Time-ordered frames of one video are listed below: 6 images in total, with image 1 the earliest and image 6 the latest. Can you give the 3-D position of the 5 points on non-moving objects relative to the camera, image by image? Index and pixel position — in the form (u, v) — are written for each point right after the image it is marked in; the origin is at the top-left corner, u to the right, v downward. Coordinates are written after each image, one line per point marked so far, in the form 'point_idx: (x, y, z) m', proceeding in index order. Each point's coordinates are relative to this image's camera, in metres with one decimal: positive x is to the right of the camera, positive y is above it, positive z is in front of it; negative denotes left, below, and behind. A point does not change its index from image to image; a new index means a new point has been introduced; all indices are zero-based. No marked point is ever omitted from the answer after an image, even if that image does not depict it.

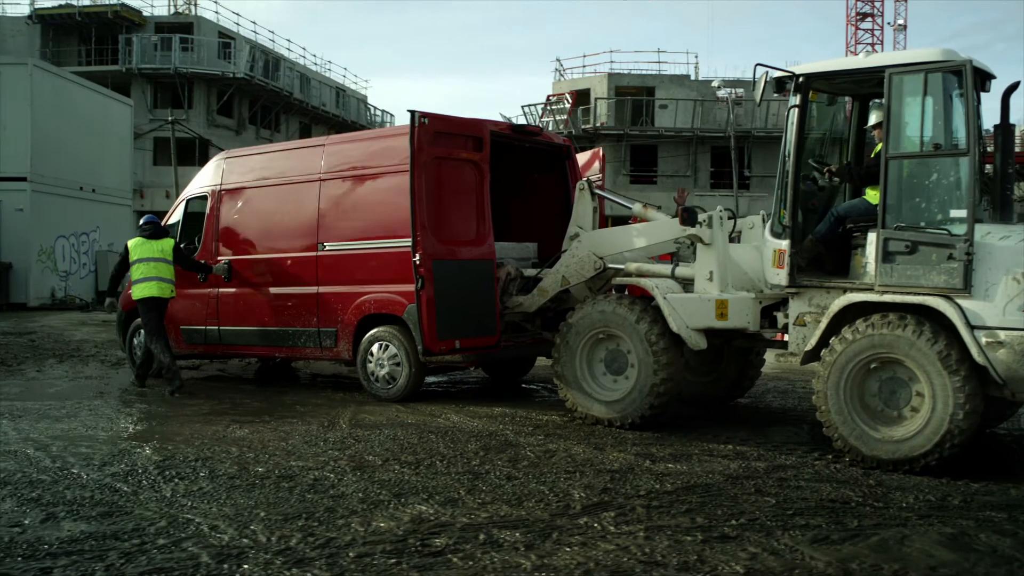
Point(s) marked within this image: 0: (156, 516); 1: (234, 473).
0: (-1.6, -1.0, +4.8) m
1: (-1.5, -1.0, +5.7) m
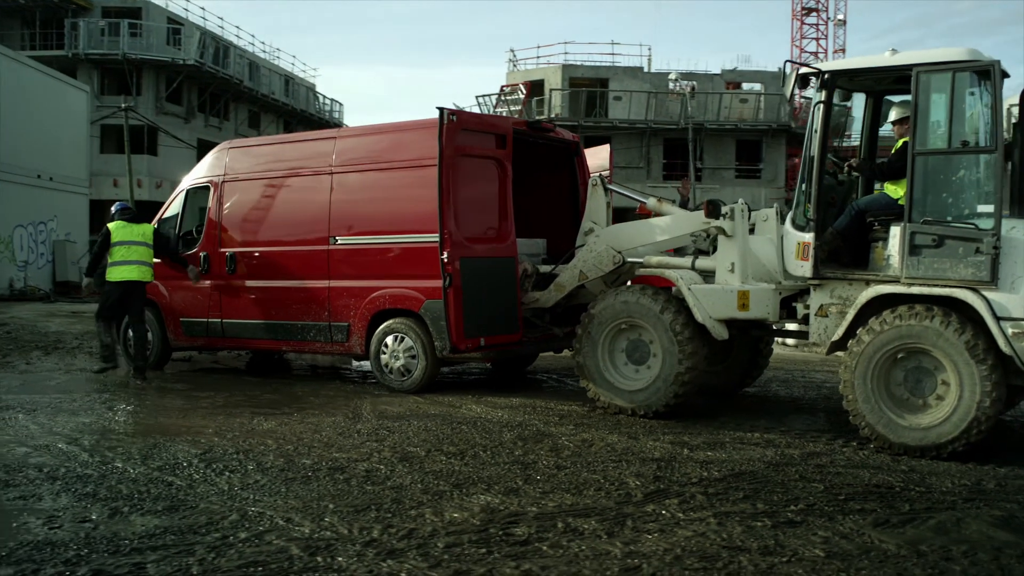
0: (-1.3, -1.0, +4.8) m
1: (-1.2, -0.9, +5.7) m
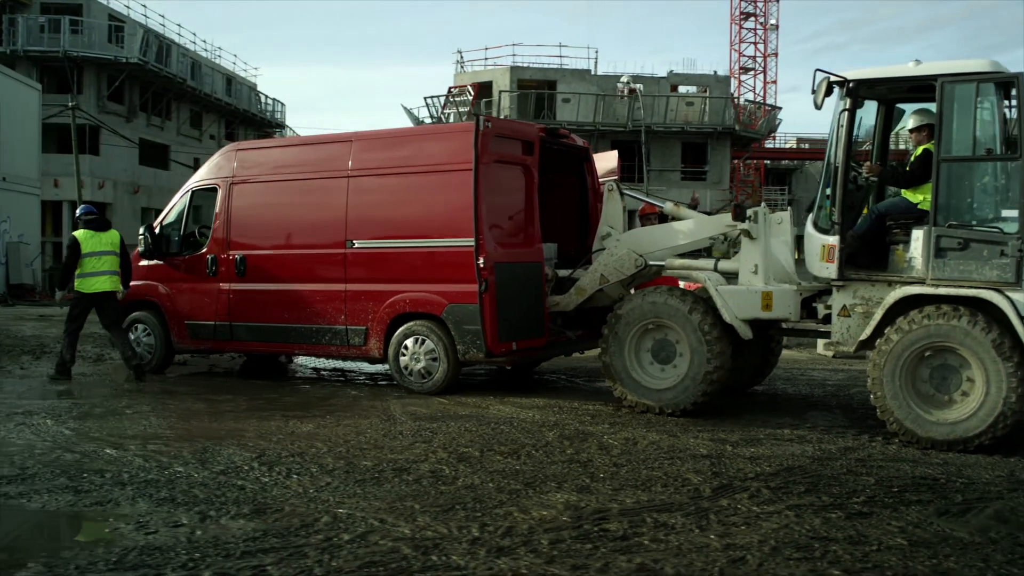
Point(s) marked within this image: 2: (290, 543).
0: (-0.9, -1.0, +4.8) m
1: (-0.9, -1.0, +5.7) m
2: (-0.9, -1.0, +4.3) m
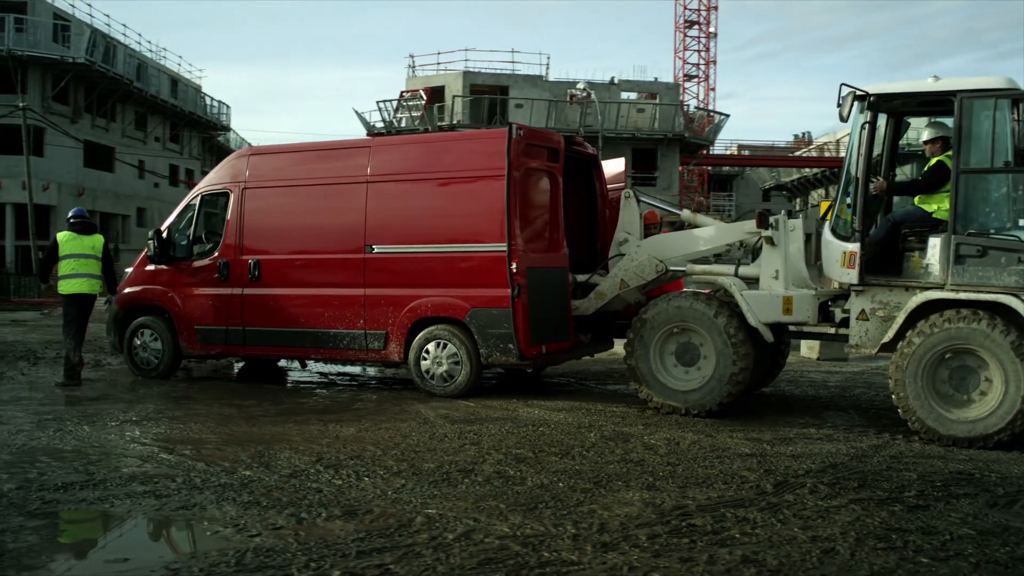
0: (-0.5, -1.0, +4.9) m
1: (-0.6, -1.0, +5.9) m
2: (-0.5, -1.1, +4.4) m
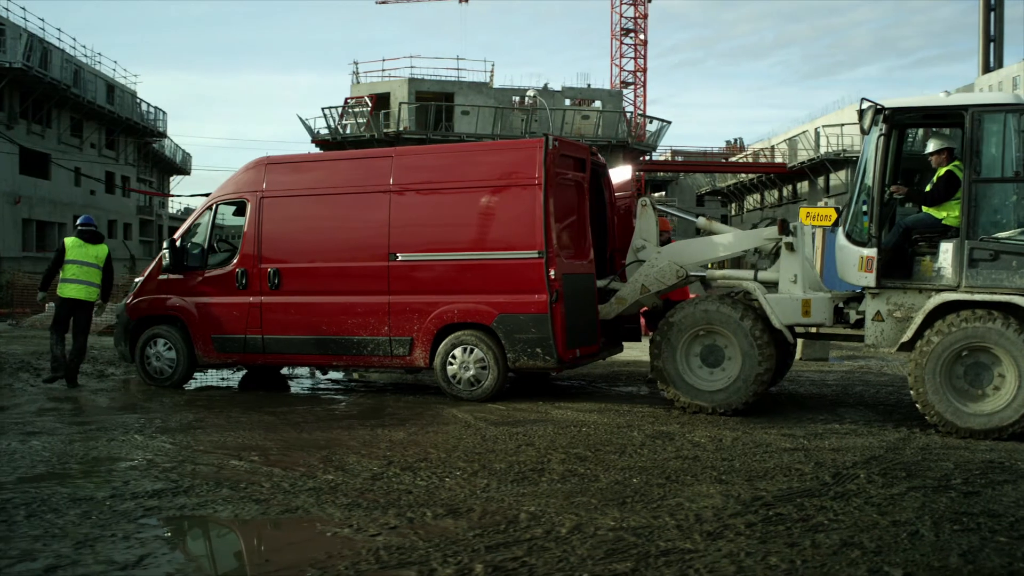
0: (-0.1, -1.1, +5.2) m
1: (-0.2, -1.0, +6.1) m
2: (0.0, -1.1, +4.7) m
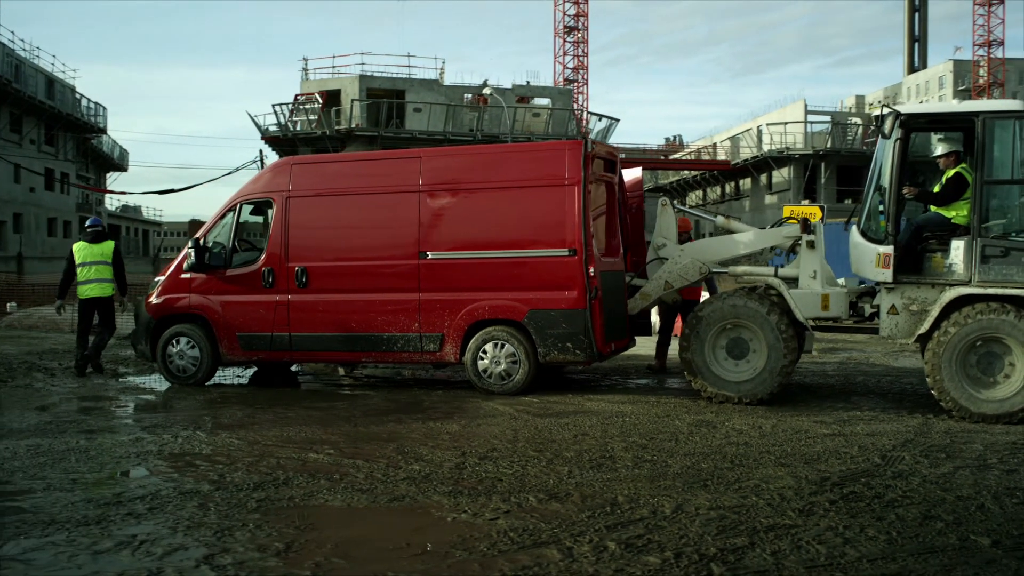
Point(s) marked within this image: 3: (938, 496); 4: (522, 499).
0: (+0.4, -1.1, +5.5) m
1: (+0.3, -1.0, +6.4) m
2: (+0.5, -1.1, +5.0) m
3: (+2.2, -1.1, +5.4) m
4: (0.0, -1.1, +5.4) m
